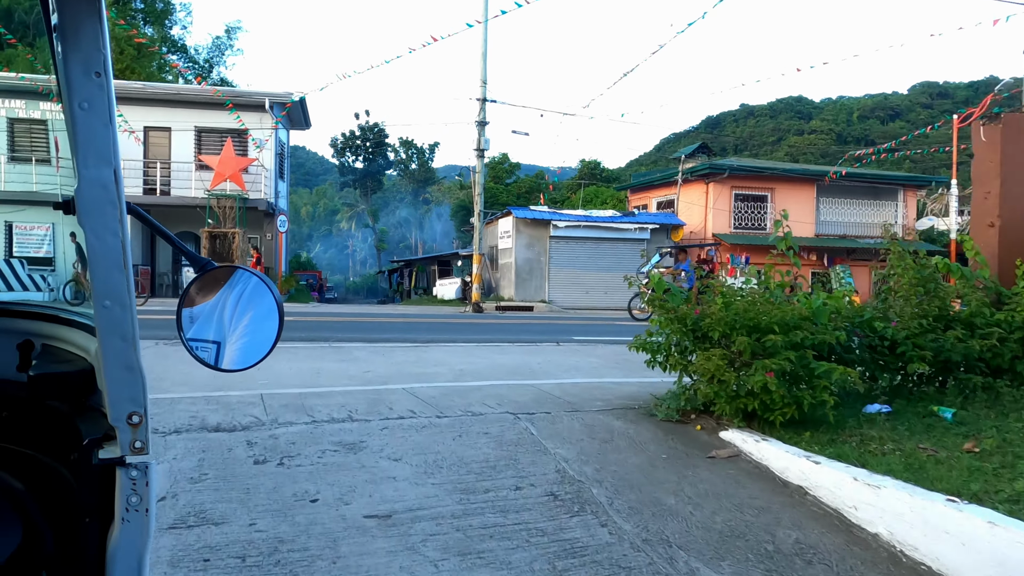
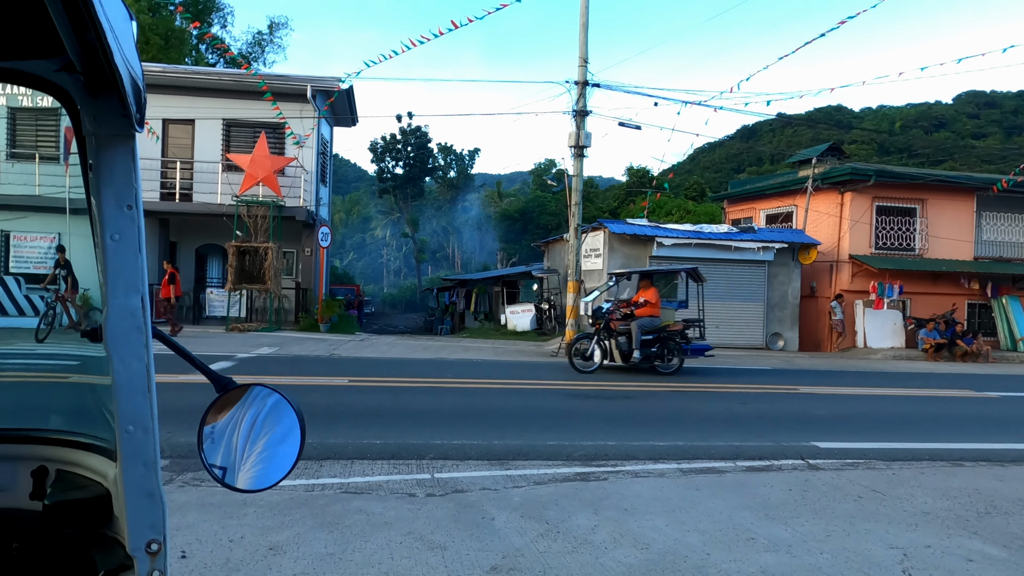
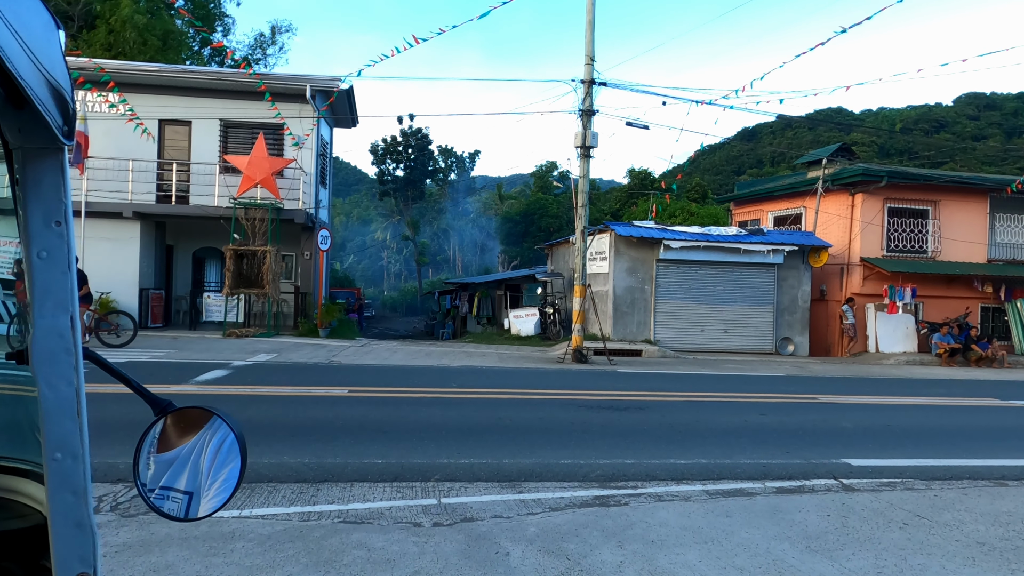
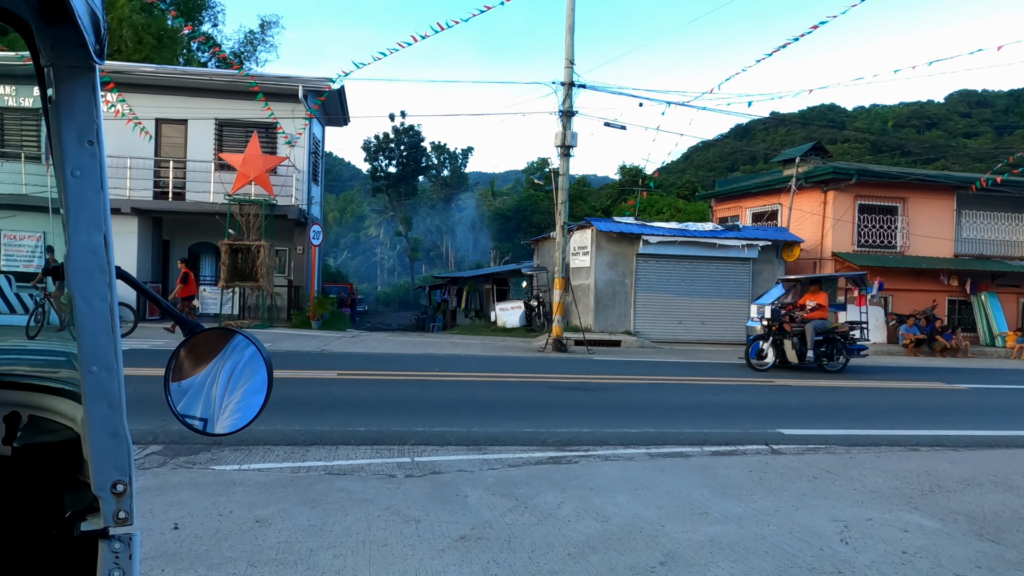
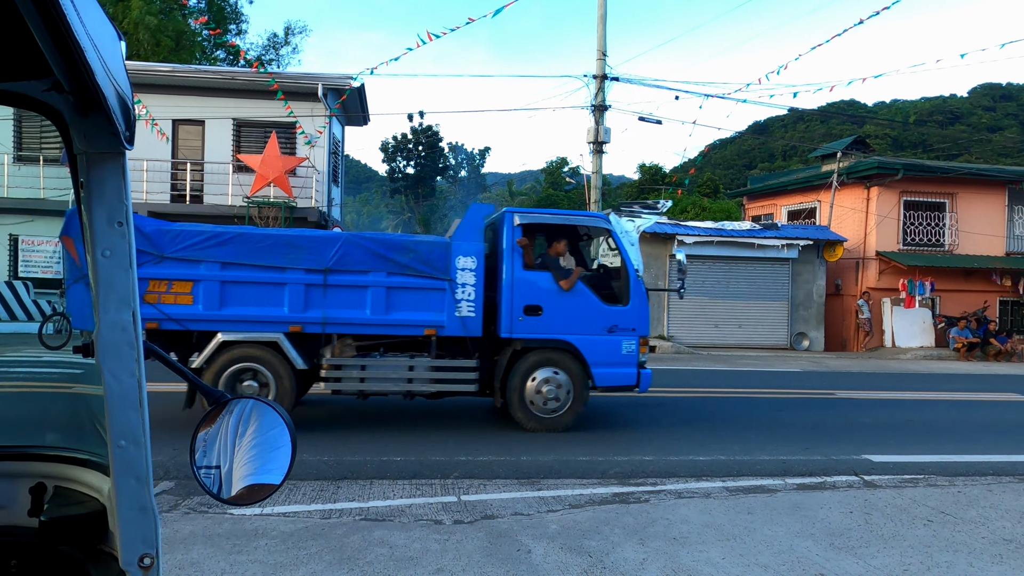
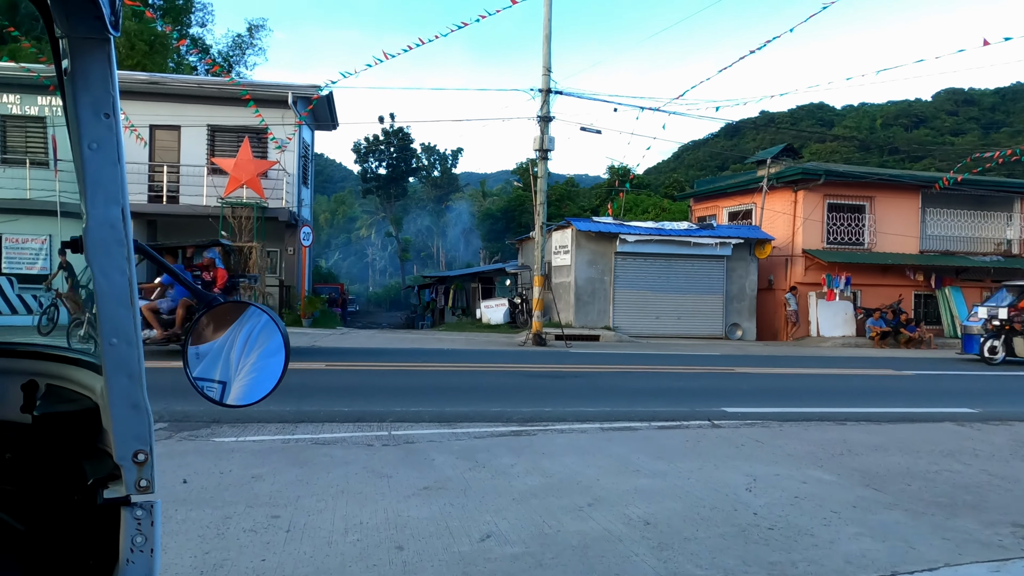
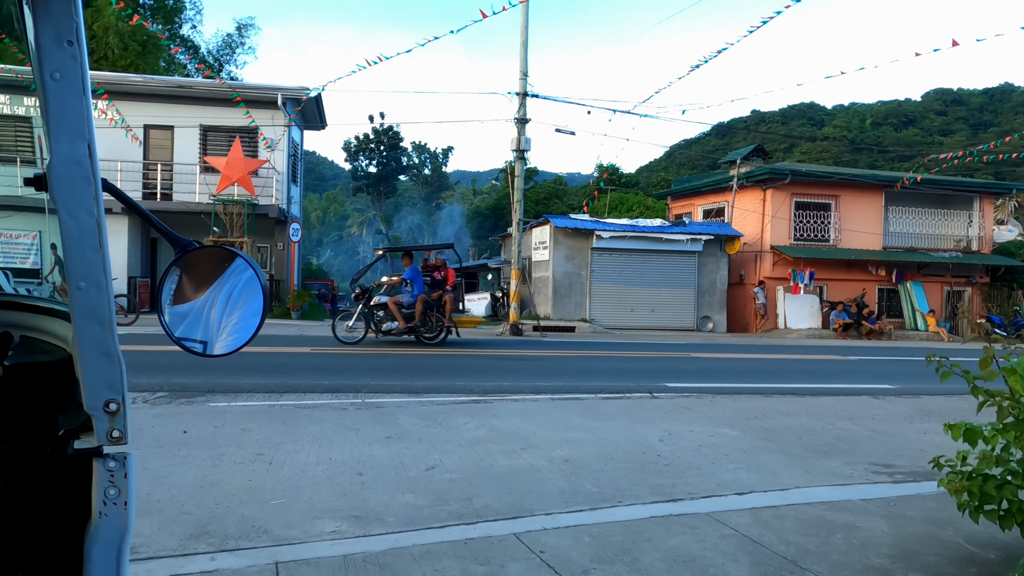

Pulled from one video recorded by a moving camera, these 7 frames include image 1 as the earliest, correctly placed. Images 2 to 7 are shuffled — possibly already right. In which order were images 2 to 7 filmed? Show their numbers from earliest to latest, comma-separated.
7, 6, 4, 2, 3, 5
